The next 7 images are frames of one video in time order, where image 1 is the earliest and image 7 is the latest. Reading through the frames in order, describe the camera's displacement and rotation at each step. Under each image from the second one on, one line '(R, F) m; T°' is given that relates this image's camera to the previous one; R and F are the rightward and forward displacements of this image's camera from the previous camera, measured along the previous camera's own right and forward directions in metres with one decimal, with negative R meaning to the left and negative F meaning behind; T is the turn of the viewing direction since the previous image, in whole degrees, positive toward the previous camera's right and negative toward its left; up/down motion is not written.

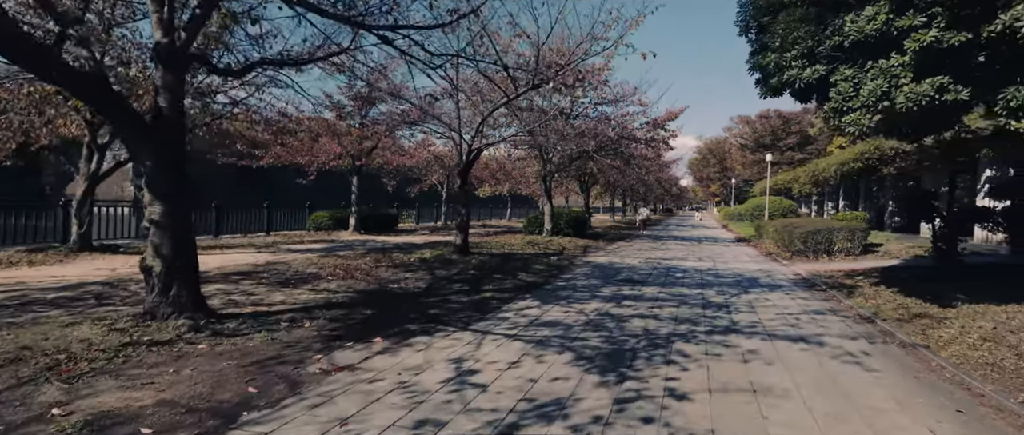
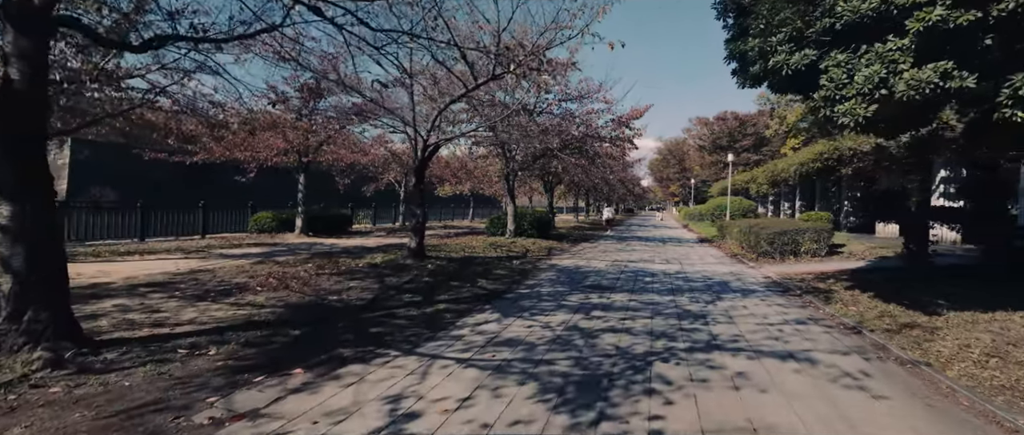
(+0.1, +0.8) m; +4°
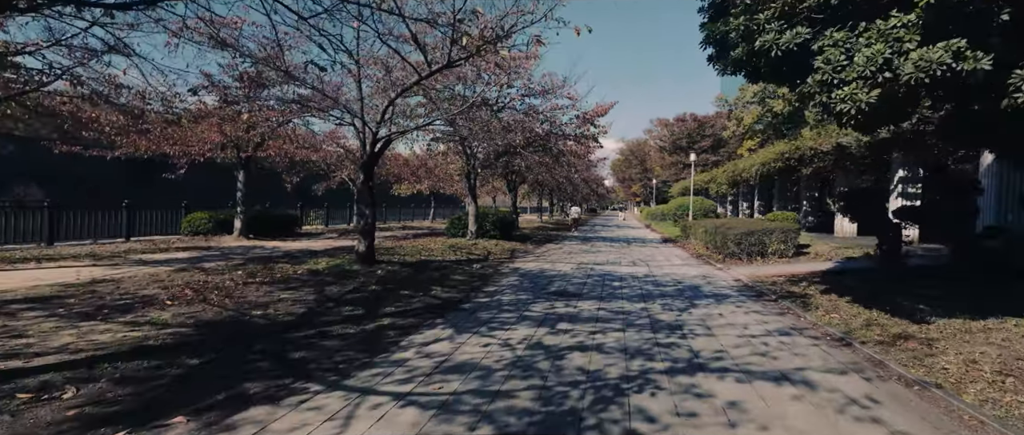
(+0.1, +0.8) m; +4°
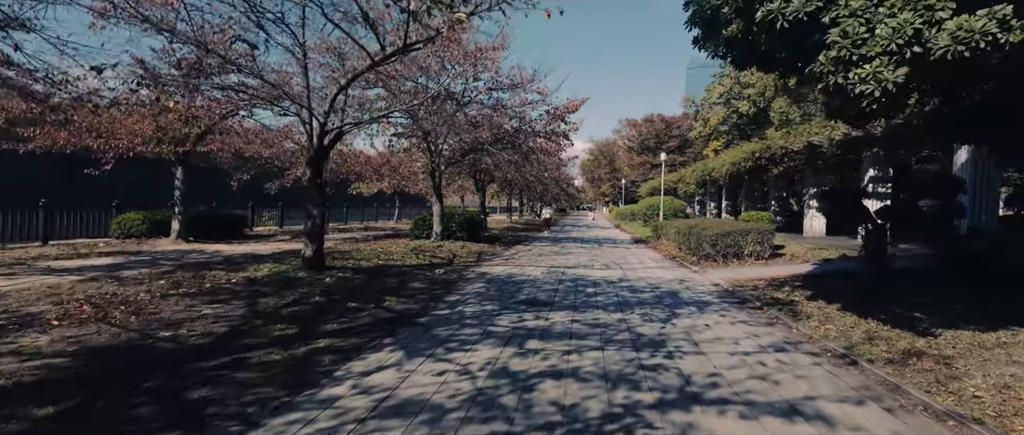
(+0.1, +0.8) m; +4°
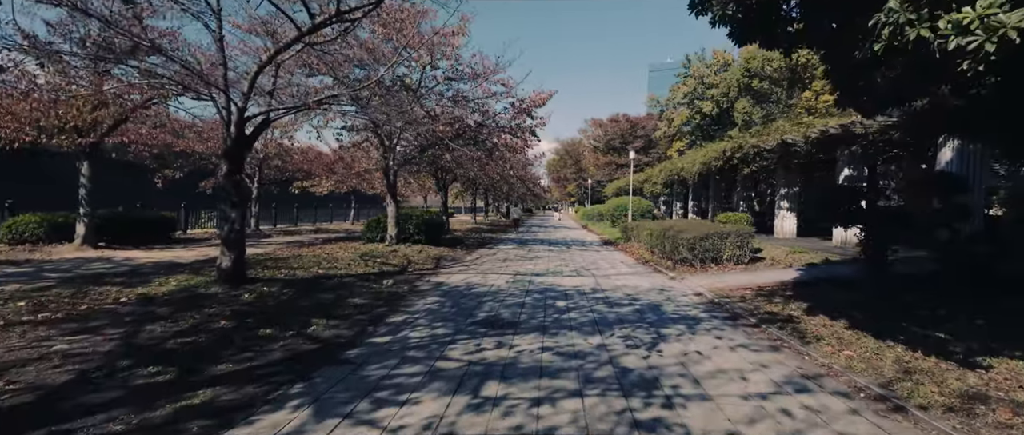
(+0.1, +1.2) m; +4°
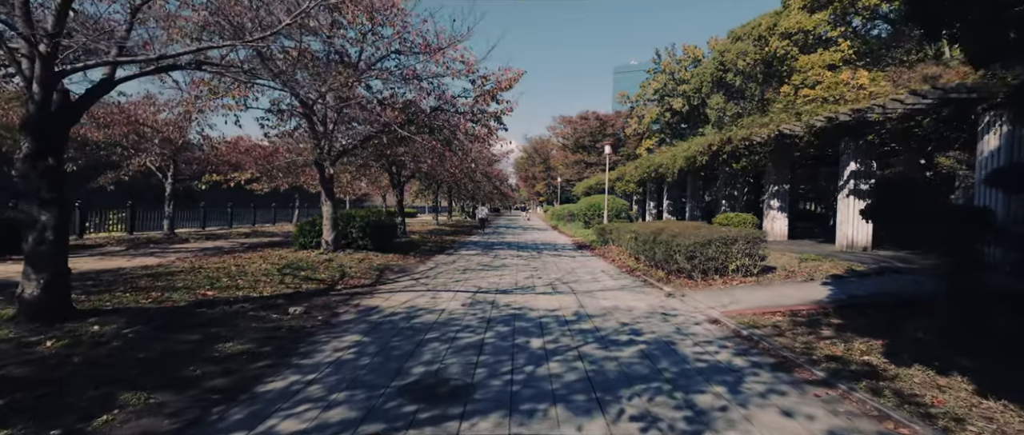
(+0.2, +2.2) m; +4°
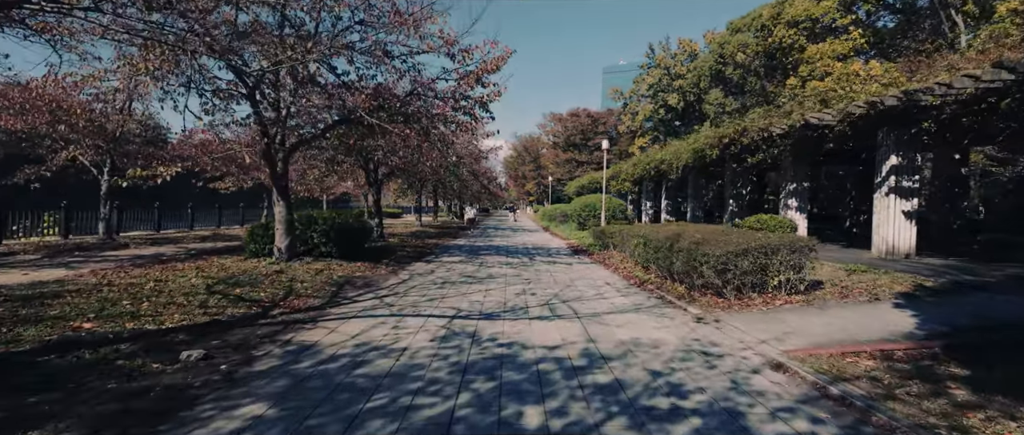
(0.0, +1.8) m; +1°
